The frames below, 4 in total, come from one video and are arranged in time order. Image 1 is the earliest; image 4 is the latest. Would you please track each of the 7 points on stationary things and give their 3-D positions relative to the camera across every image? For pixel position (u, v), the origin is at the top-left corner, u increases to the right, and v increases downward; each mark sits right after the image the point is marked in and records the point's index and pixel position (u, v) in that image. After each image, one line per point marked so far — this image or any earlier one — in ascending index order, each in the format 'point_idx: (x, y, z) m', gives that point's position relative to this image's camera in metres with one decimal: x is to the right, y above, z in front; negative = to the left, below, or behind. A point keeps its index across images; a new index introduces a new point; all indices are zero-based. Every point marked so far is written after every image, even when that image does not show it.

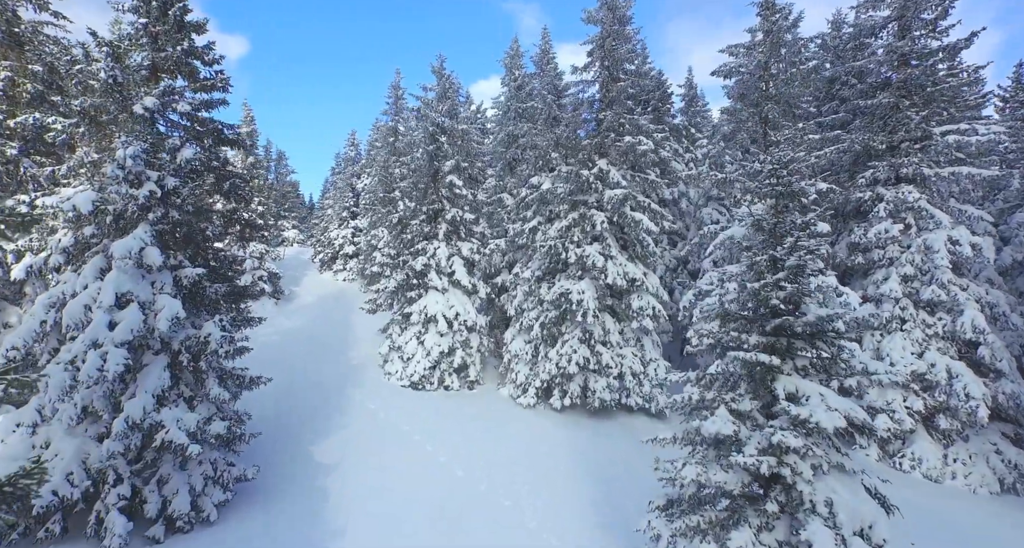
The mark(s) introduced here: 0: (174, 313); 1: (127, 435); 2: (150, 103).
0: (-6.7, -0.8, +11.3) m
1: (-7.1, -3.0, +10.6) m
2: (-7.9, +3.7, +12.6) m
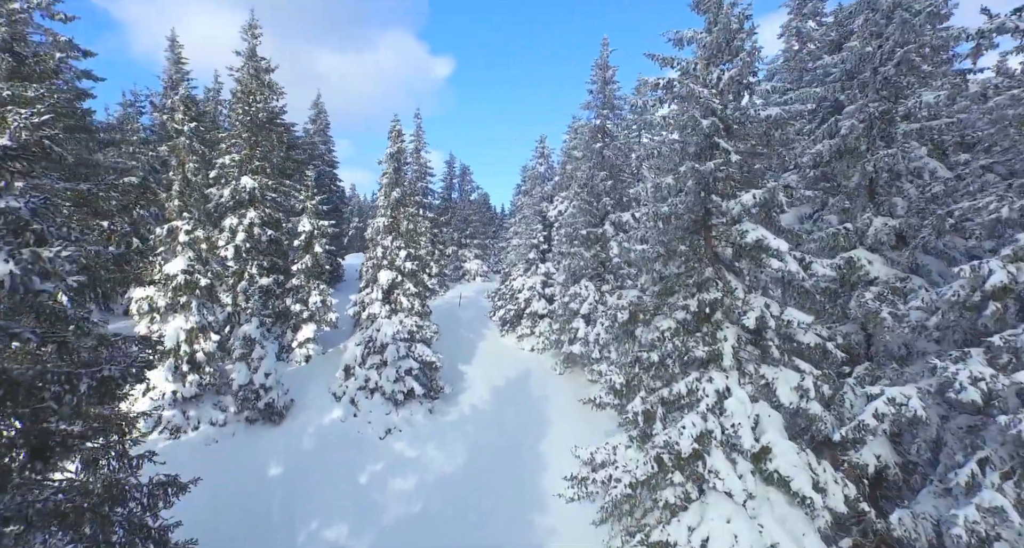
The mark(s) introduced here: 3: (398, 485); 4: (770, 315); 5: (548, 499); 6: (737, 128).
0: (-3.6, -4.3, -1.3) m
1: (-4.2, -6.5, -1.9) m
2: (-4.5, +0.2, +0.3) m
3: (-3.6, -6.8, +18.2) m
4: (+5.5, -0.9, +11.9) m
5: (+1.6, -7.1, +17.0) m
6: (+5.0, +3.3, +12.6) m
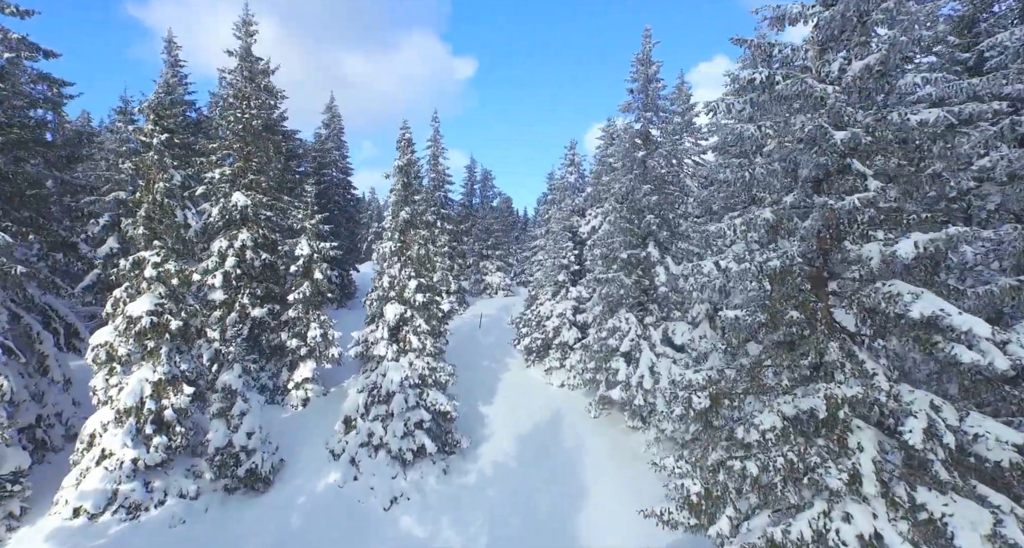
0: (-3.6, -5.5, -4.9) m
1: (-4.2, -7.7, -5.5) m
2: (-4.3, -1.0, -3.3) m
3: (-2.8, -8.1, +14.6) m
4: (+6.0, -2.1, +7.9) m
5: (+2.3, -8.3, +13.1) m
6: (+5.6, +2.0, +8.7) m
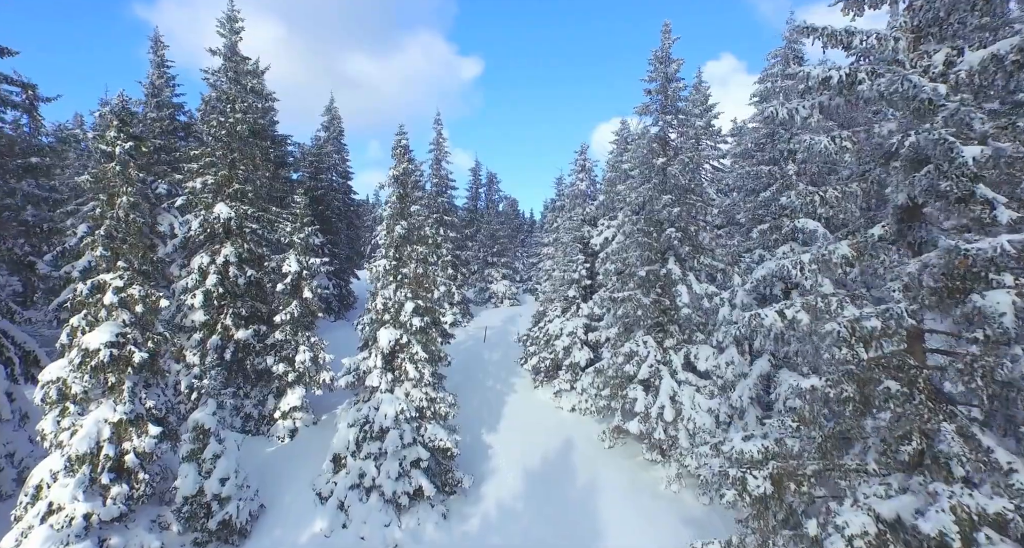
0: (-3.6, -6.2, -7.0) m
1: (-4.2, -8.4, -7.6) m
2: (-4.4, -1.7, -5.4) m
3: (-2.6, -8.8, +12.5) m
4: (+6.1, -2.8, +5.7) m
5: (+2.5, -9.0, +11.0) m
6: (+5.7, +1.4, +6.5) m
